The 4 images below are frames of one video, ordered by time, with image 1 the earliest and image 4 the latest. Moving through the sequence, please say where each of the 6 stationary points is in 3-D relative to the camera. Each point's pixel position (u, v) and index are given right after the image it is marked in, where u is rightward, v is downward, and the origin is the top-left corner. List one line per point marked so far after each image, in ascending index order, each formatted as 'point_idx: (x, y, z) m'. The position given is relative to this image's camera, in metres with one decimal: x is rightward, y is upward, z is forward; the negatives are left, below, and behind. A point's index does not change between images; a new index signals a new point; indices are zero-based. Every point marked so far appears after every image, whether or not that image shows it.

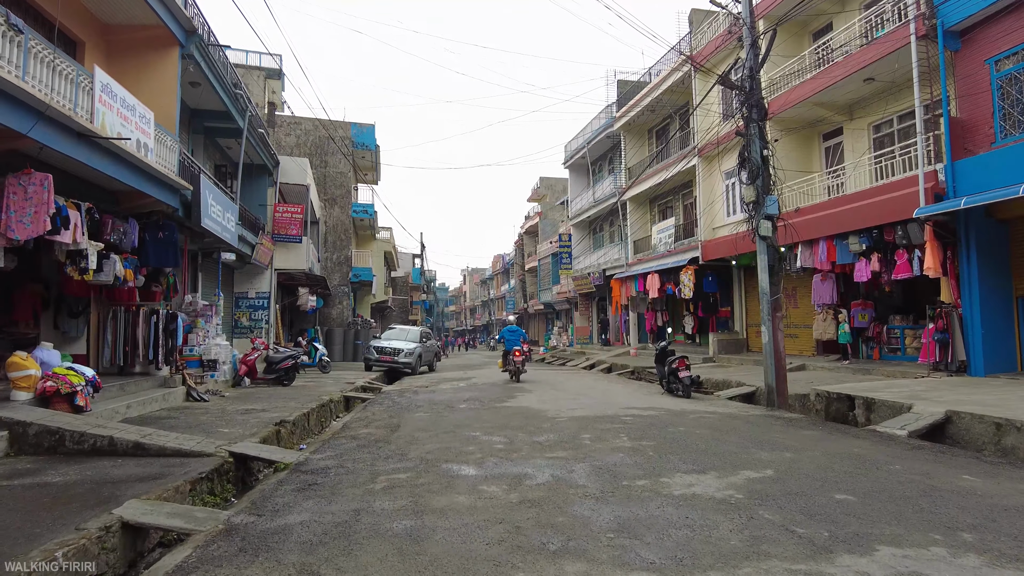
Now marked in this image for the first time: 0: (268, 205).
0: (-6.7, +2.3, +18.7) m
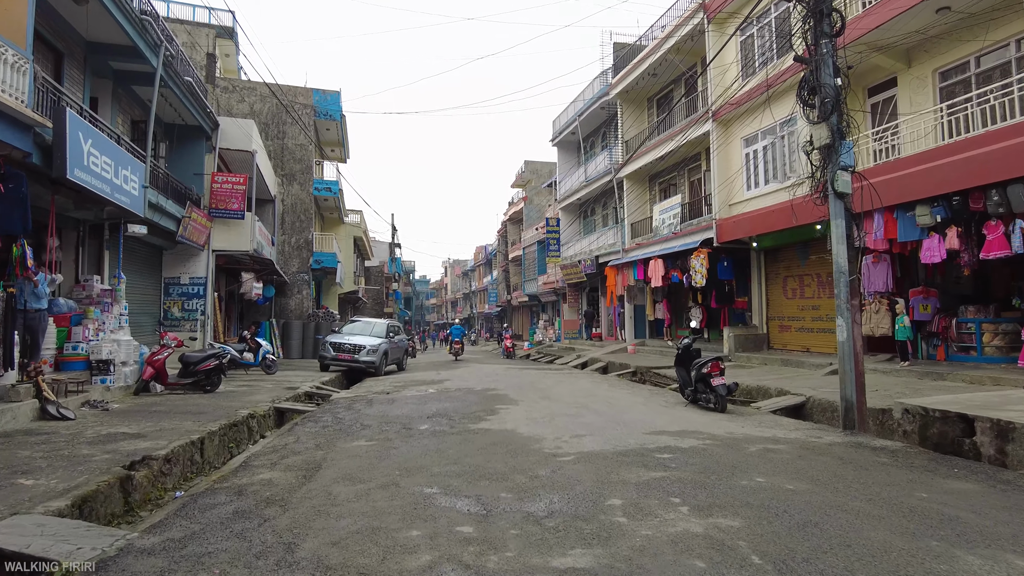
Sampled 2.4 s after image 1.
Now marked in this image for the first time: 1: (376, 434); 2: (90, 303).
0: (-7.1, +2.7, +15.8) m
1: (-1.4, -1.5, +7.0) m
2: (-6.2, -0.2, +10.0) m
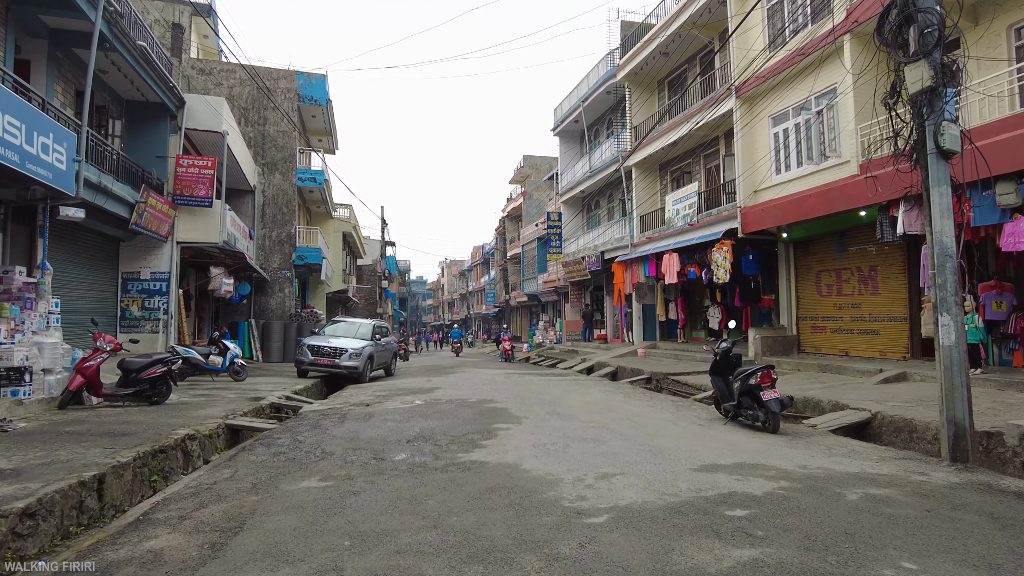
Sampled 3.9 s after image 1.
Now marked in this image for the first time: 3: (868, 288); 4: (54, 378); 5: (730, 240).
0: (-7.1, +2.7, +14.1) m
1: (-1.4, -1.4, +5.4) m
2: (-6.2, -0.1, +8.3) m
3: (+6.3, 0.0, +12.0) m
4: (-5.8, -1.1, +8.6) m
5: (+4.5, +1.0, +14.1) m
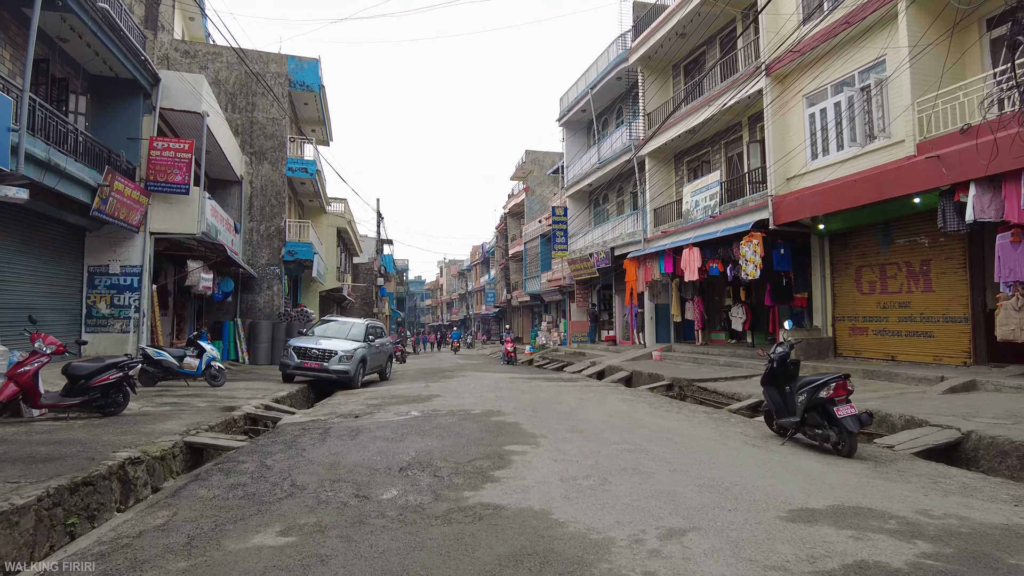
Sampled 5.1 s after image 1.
0: (-7.0, +2.8, +12.8) m
1: (-1.2, -1.3, +4.1) m
2: (-6.0, 0.0, +7.0) m
3: (+6.4, 0.0, +10.7) m
4: (-5.6, -1.0, +7.3) m
5: (+4.7, +1.1, +12.8) m
